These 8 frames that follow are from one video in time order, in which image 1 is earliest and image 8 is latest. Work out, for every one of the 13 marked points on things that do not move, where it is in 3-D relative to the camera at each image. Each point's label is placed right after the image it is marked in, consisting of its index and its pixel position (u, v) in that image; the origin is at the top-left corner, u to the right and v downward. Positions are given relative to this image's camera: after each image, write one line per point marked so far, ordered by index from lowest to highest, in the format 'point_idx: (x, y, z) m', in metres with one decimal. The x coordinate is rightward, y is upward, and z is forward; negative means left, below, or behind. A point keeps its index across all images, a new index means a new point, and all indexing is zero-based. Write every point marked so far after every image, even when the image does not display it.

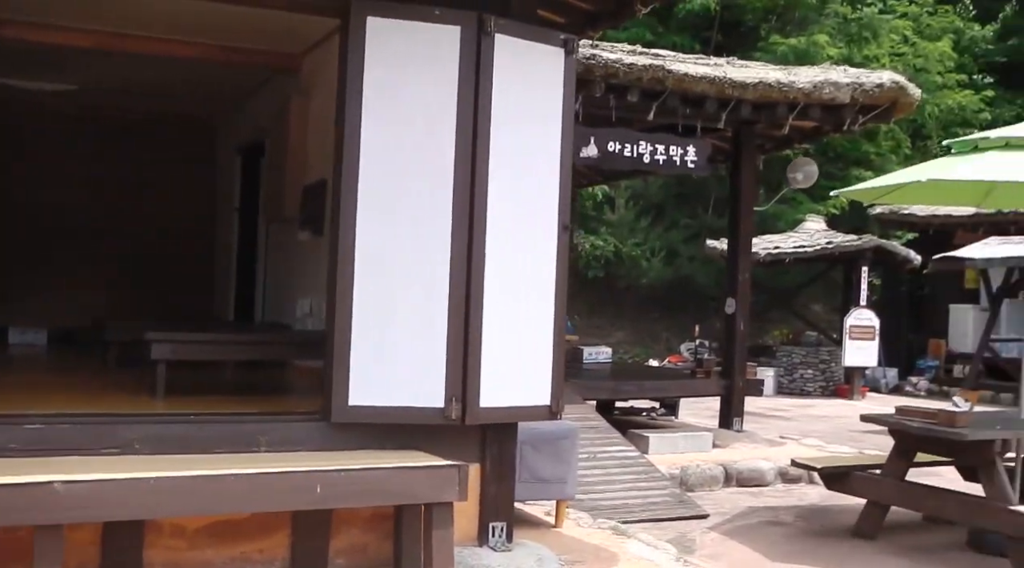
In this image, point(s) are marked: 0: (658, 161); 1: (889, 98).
0: (+1.1, +0.9, +8.5) m
1: (+2.9, +1.4, +8.7) m
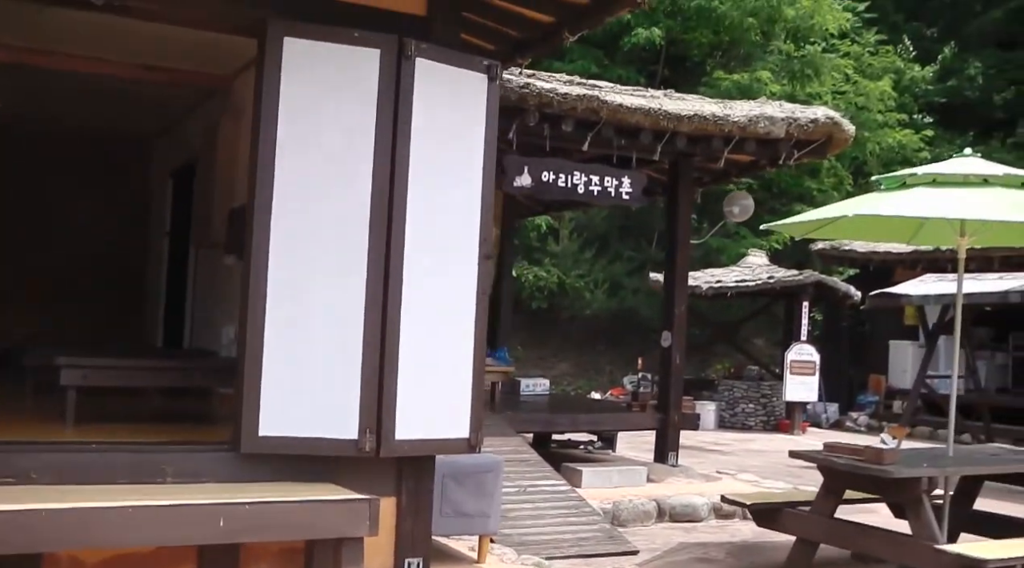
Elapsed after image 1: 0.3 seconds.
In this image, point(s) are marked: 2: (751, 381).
0: (+0.6, +0.7, +8.4) m
1: (+2.4, +1.2, +8.8) m
2: (+3.5, -1.4, +16.6) m
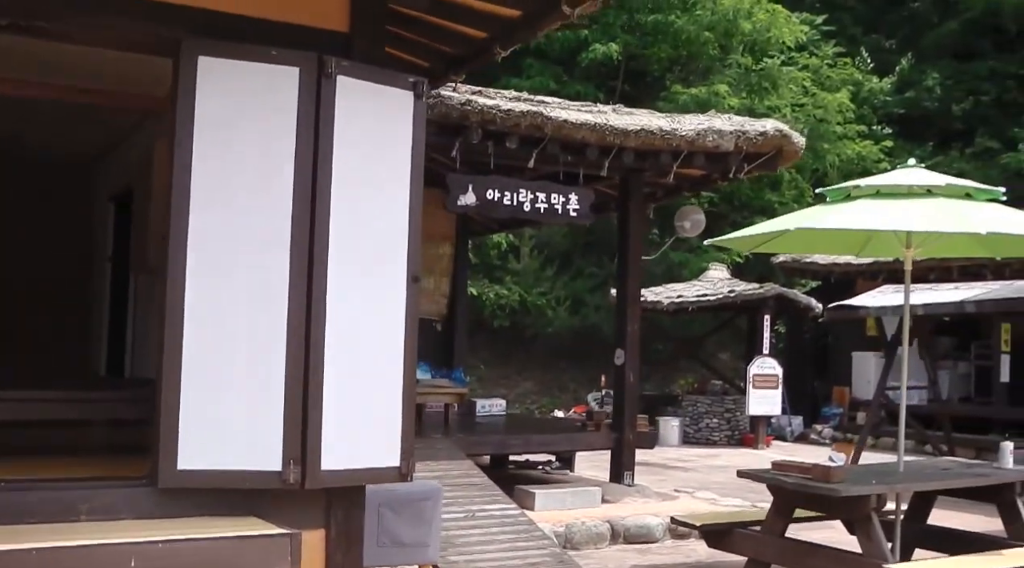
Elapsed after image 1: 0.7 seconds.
0: (+0.2, +0.5, +8.3) m
1: (+2.0, +1.0, +8.7) m
2: (+2.9, -1.6, +16.5) m
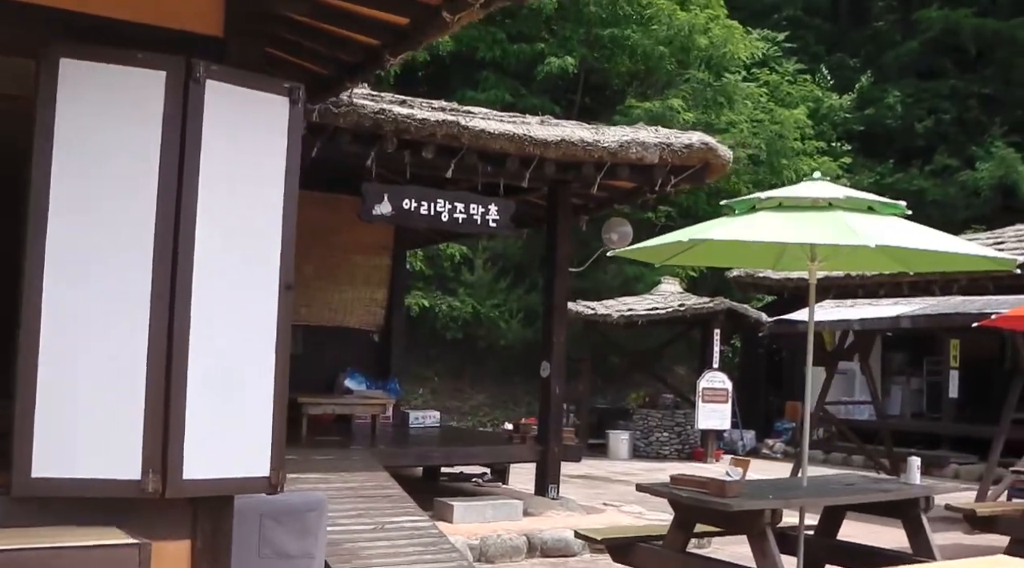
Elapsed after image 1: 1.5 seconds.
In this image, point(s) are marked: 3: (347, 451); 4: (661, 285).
0: (-0.4, +0.5, +8.2) m
1: (+1.4, +0.9, +8.7) m
2: (+2.2, -1.8, +16.4) m
3: (-1.3, -1.3, +8.7) m
4: (+2.2, 0.0, +17.3) m
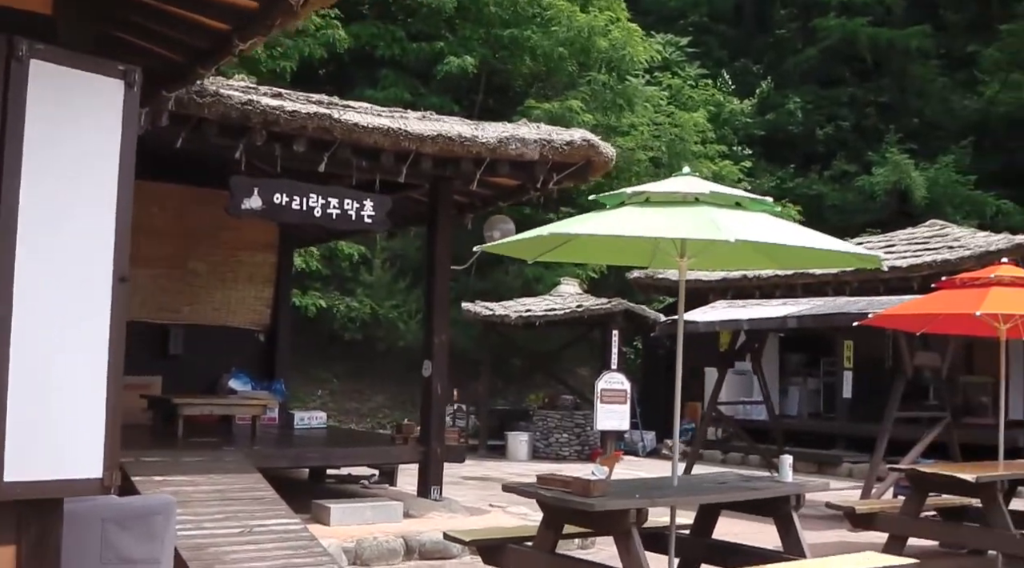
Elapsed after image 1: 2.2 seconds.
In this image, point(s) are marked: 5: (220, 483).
0: (-1.3, +0.5, +8.0) m
1: (+0.5, +1.0, +8.6) m
2: (+0.7, -1.8, +16.4) m
3: (-2.1, -1.3, +8.4) m
4: (+0.7, 0.0, +17.2) m
5: (-2.0, -1.3, +7.7) m
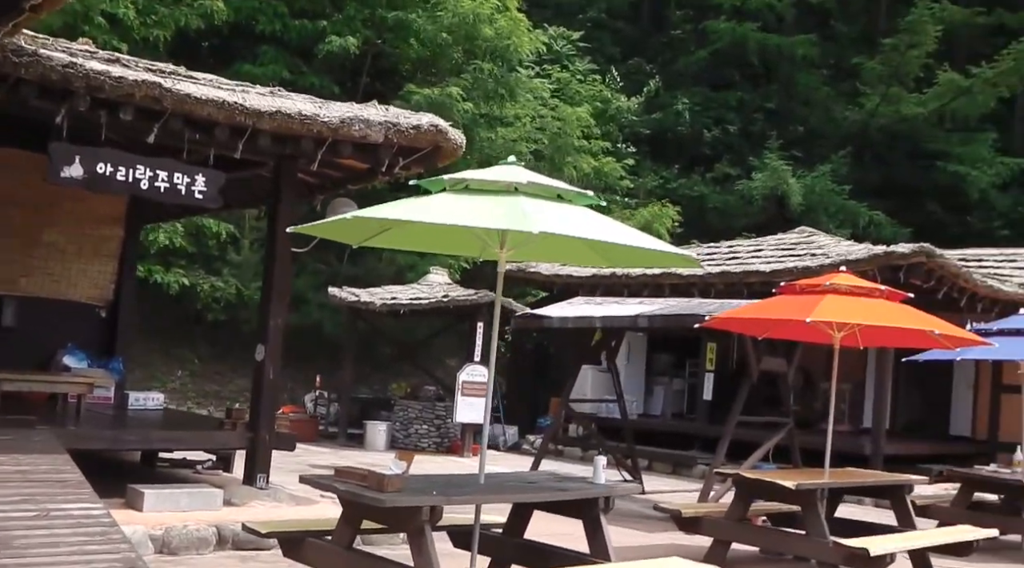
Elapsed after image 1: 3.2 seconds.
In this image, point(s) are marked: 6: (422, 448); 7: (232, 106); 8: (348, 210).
0: (-2.4, +0.6, +7.7) m
1: (-0.6, +1.0, +8.4) m
2: (-1.2, -1.7, +16.2) m
3: (-3.4, -1.0, +8.0) m
4: (-1.2, +0.1, +17.0) m
5: (-3.1, -1.2, +7.4) m
6: (-1.2, -2.3, +15.8) m
7: (-1.8, +1.2, +7.6) m
8: (-1.2, +0.6, +8.9) m
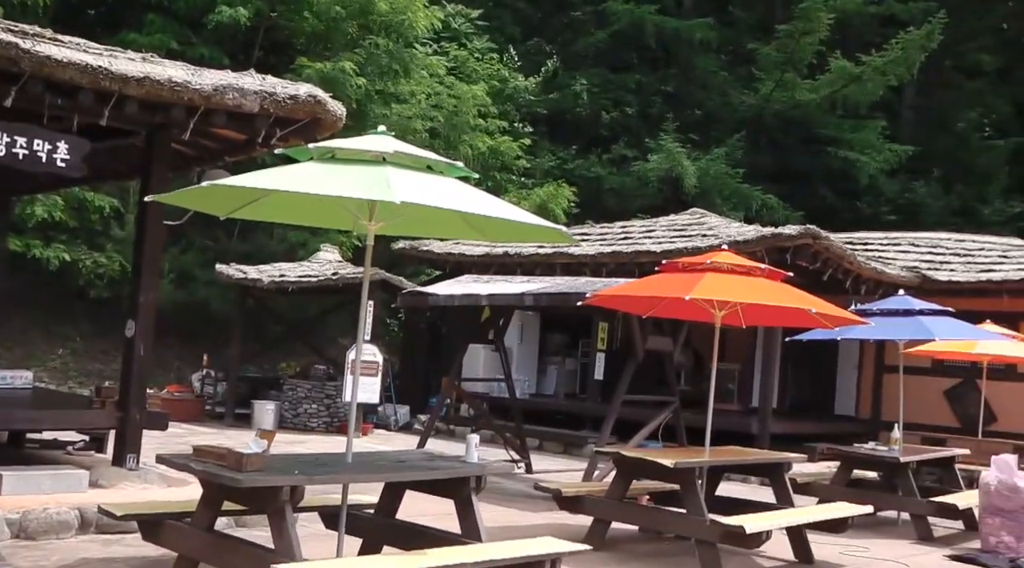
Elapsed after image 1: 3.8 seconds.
0: (-3.1, +0.8, +7.3) m
1: (-1.5, +1.2, +8.2) m
2: (-2.7, -1.3, +15.9) m
3: (-4.2, -0.8, +7.6) m
4: (-2.8, +0.5, +16.7) m
5: (-3.9, -1.0, +7.0) m
6: (-2.7, -2.0, +15.6) m
7: (-2.6, +1.3, +7.2) m
8: (-2.1, +0.8, +8.6) m
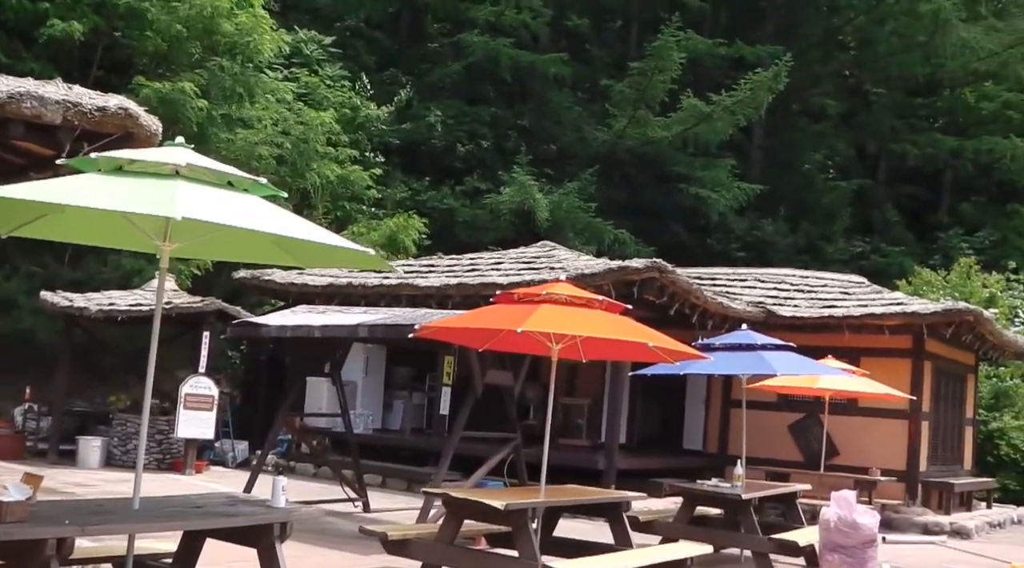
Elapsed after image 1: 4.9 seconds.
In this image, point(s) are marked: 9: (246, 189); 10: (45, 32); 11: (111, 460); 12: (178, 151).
0: (-4.2, +0.7, +6.5) m
1: (-2.6, +1.0, +7.6) m
2: (-4.8, -1.7, +15.0) m
3: (-5.3, -1.0, +6.6) m
4: (-4.9, 0.0, +15.9) m
5: (-4.9, -1.1, +6.0) m
6: (-4.7, -2.3, +14.6) m
7: (-3.6, +1.2, +6.5) m
8: (-3.3, +0.6, +7.9) m
9: (-1.2, +0.4, +5.4) m
10: (-6.8, +3.6, +16.6) m
11: (-5.2, -2.3, +14.7) m
12: (-1.5, +0.6, +5.3) m
